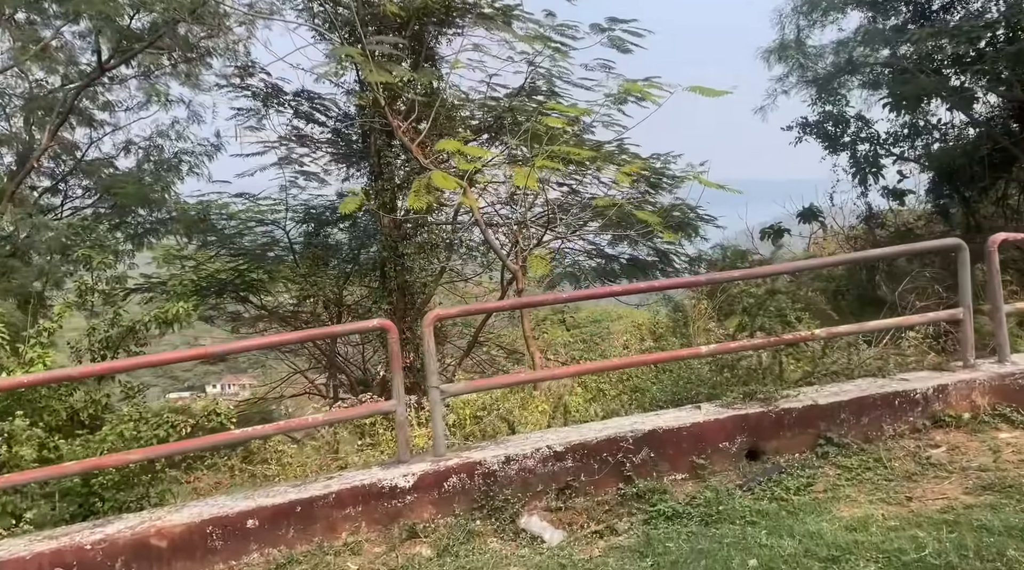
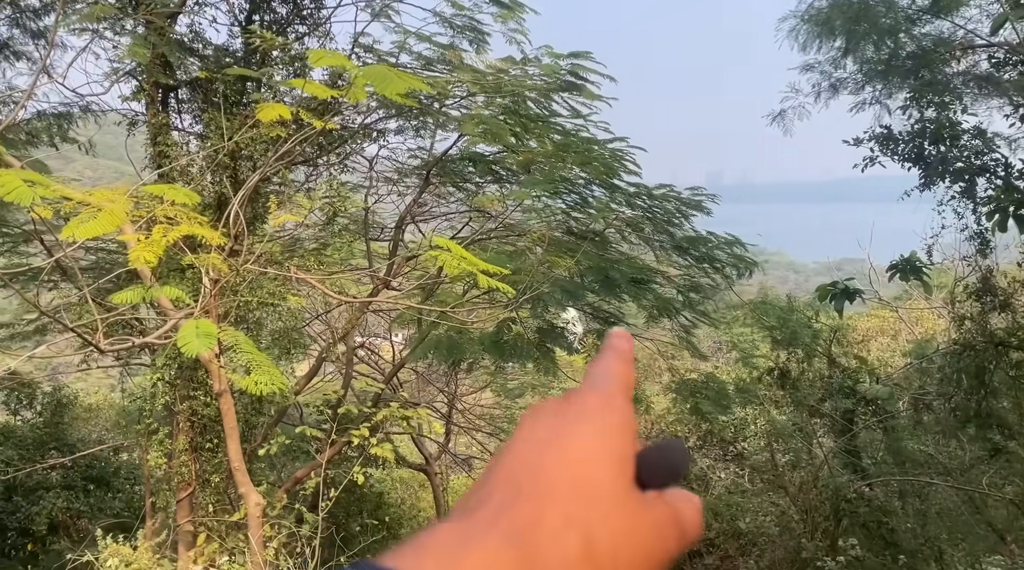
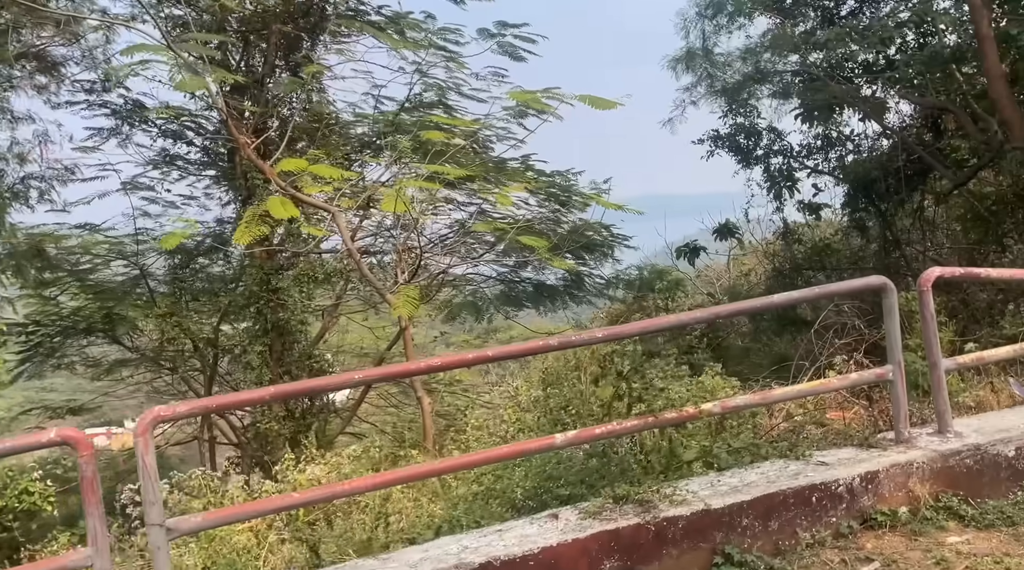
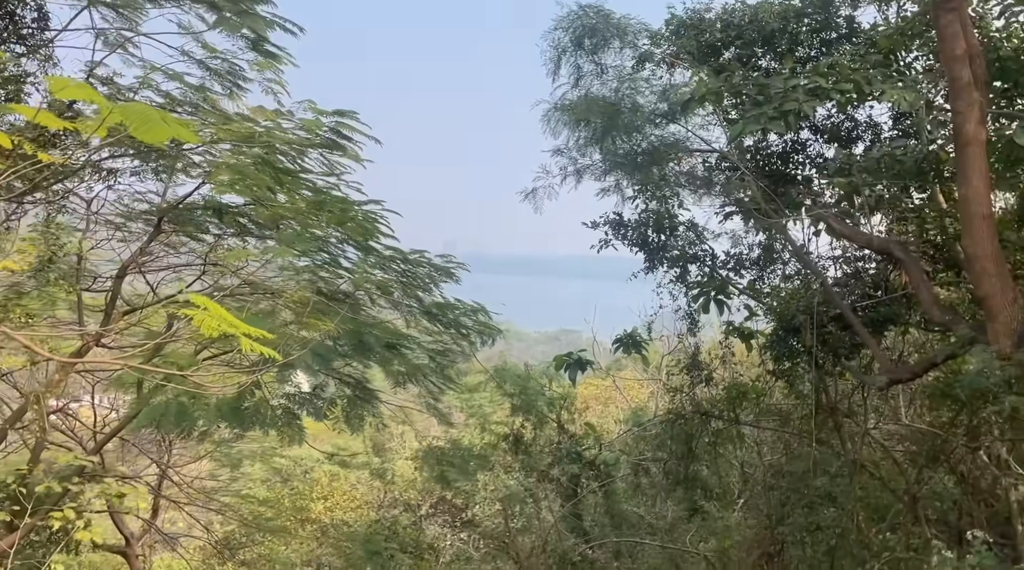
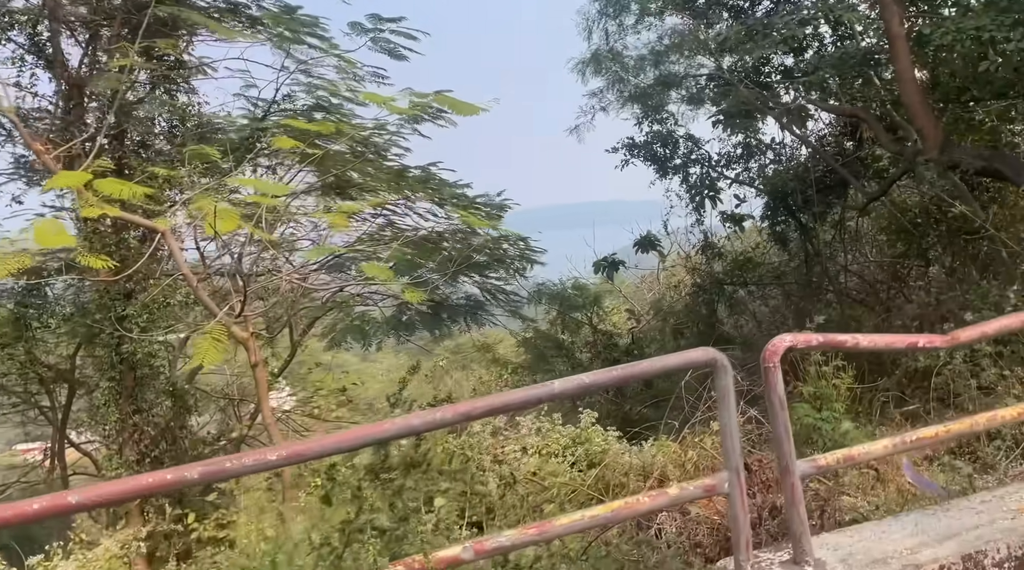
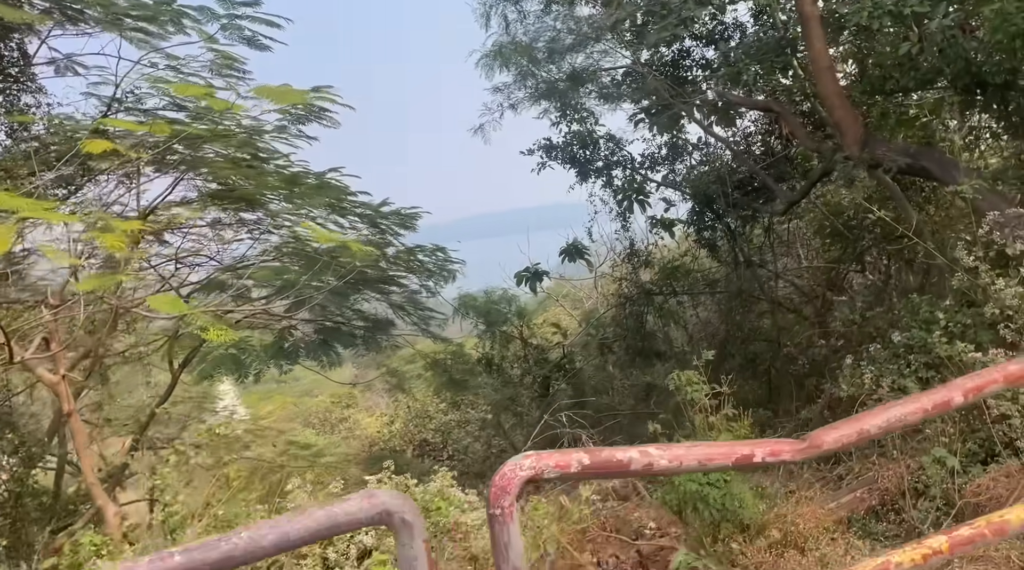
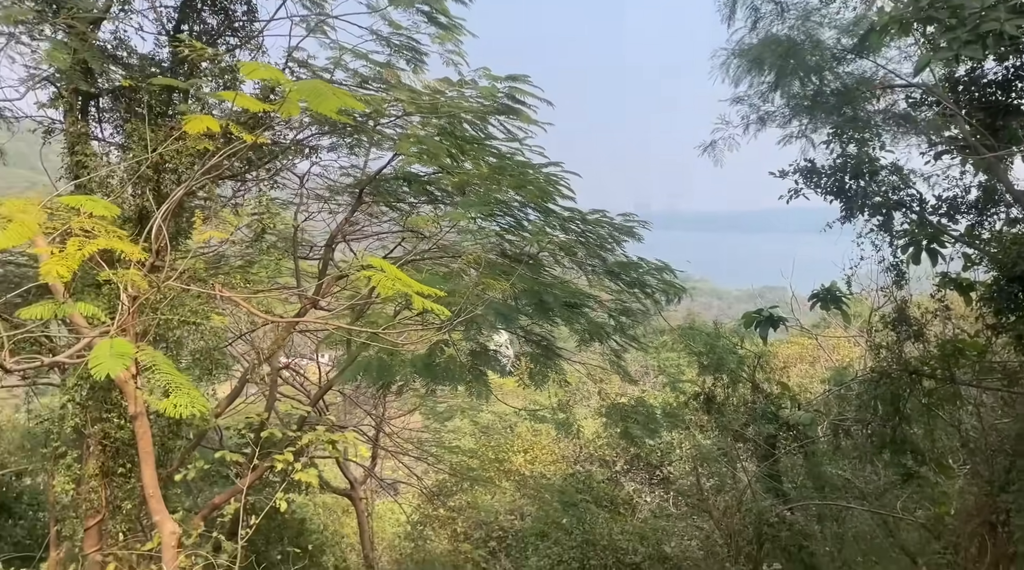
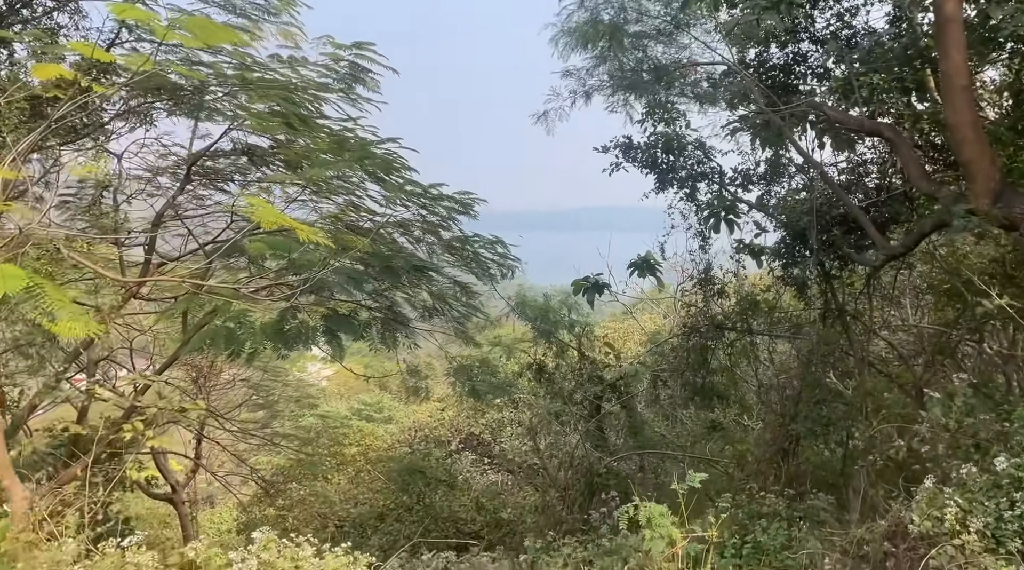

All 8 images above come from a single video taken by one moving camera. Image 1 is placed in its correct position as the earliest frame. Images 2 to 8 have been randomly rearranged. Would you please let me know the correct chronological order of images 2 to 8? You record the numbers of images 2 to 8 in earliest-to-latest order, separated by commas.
3, 5, 6, 8, 4, 7, 2
